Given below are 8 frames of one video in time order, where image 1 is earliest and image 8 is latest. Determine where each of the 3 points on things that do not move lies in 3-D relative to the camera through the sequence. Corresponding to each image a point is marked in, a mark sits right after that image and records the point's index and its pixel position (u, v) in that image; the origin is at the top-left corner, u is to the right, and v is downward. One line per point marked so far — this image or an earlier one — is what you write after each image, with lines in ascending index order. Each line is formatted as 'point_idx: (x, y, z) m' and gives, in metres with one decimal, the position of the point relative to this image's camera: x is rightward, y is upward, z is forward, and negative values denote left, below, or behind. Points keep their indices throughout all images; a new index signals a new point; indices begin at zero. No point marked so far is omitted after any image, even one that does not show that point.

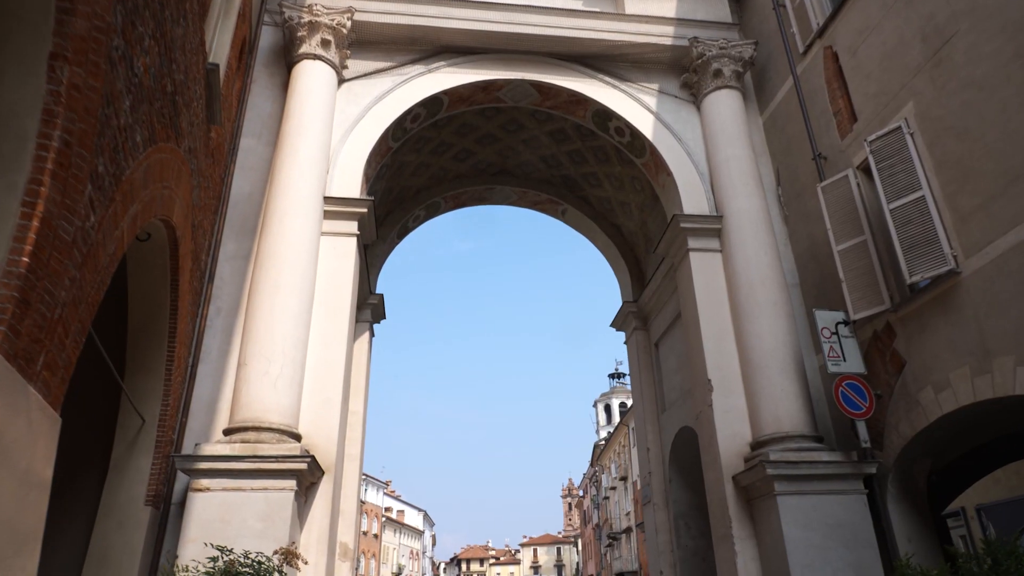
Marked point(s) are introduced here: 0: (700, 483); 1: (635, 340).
0: (+2.6, -2.7, +9.8) m
1: (+1.9, -0.8, +11.1) m
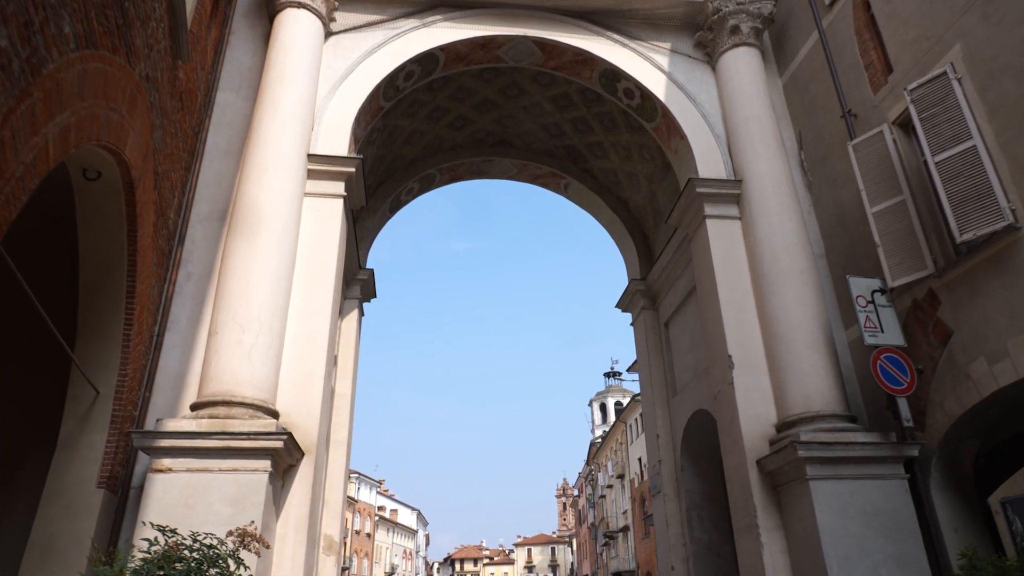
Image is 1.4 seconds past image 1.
0: (+2.6, -2.4, +9.1) m
1: (+1.9, -0.5, +10.4) m
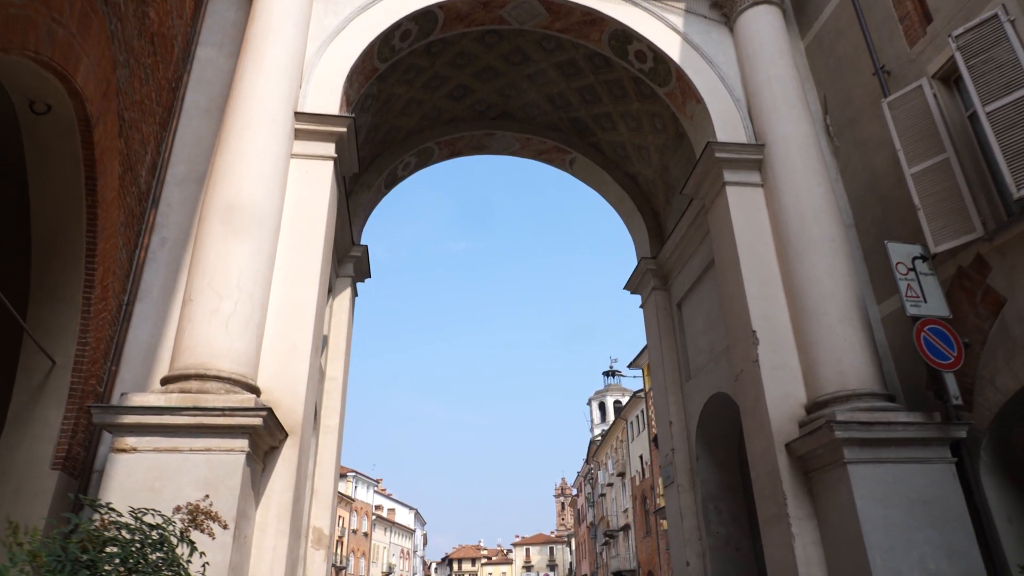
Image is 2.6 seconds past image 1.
0: (+2.7, -2.1, +8.5) m
1: (+2.0, -0.2, +9.8) m
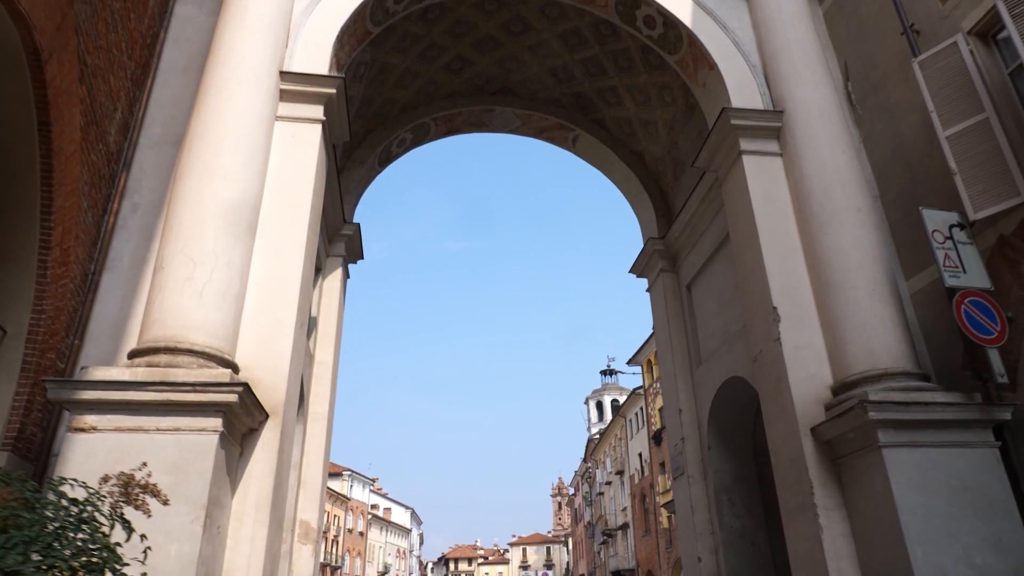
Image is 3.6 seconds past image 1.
0: (+2.7, -1.9, +8.1) m
1: (+2.0, +0.1, +9.3) m
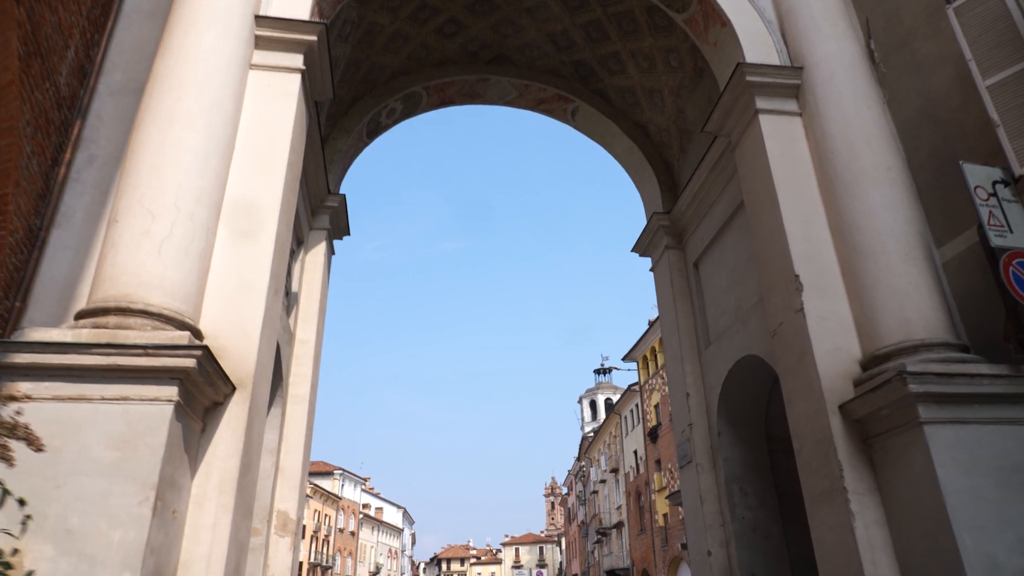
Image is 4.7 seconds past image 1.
0: (+2.6, -1.6, +7.5) m
1: (+1.9, +0.3, +8.8) m
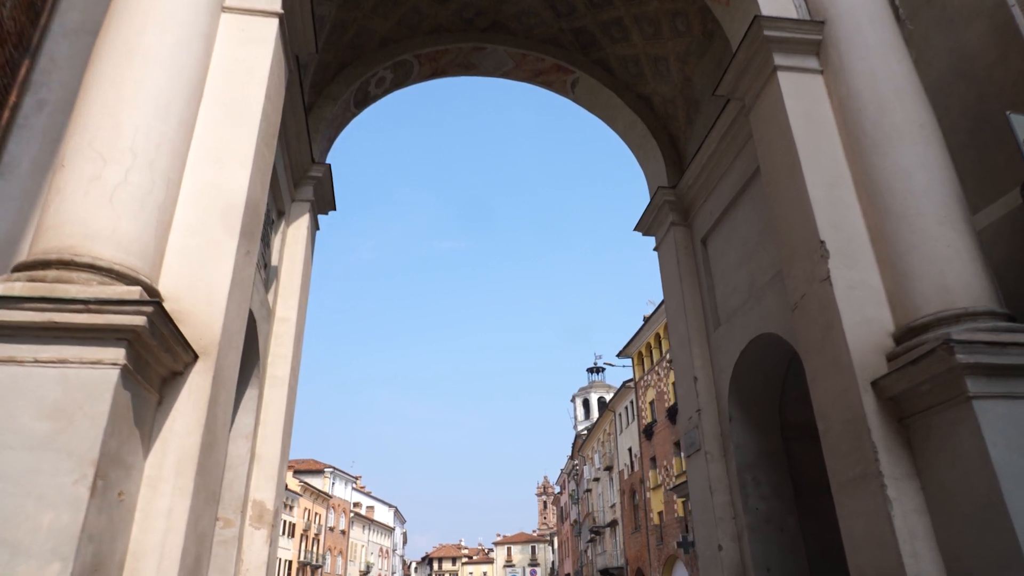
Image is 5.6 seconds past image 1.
0: (+2.6, -1.3, +7.0) m
1: (+1.9, +0.6, +8.3) m
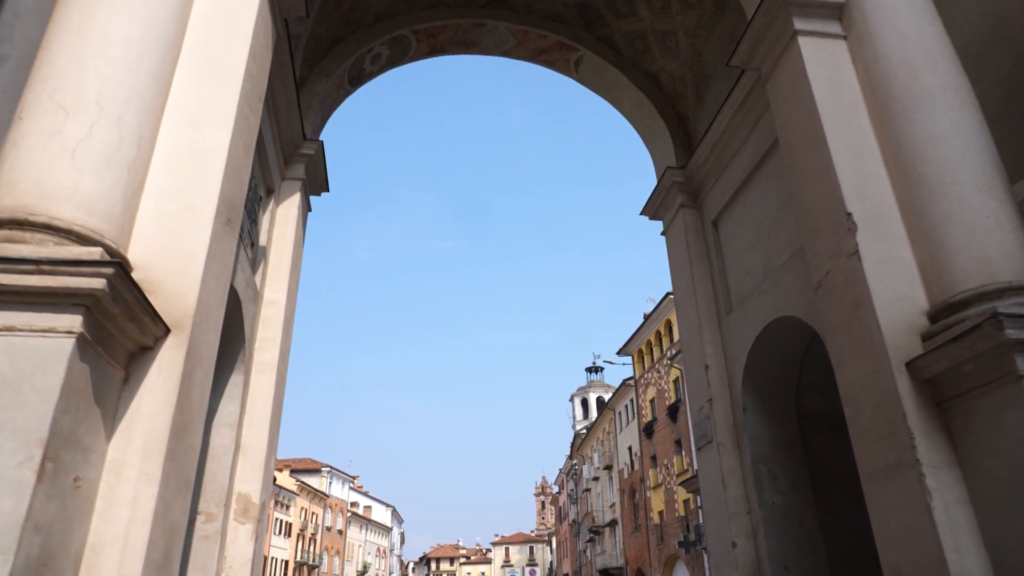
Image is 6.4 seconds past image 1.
0: (+2.6, -1.2, +6.7) m
1: (+1.9, +0.7, +7.9) m
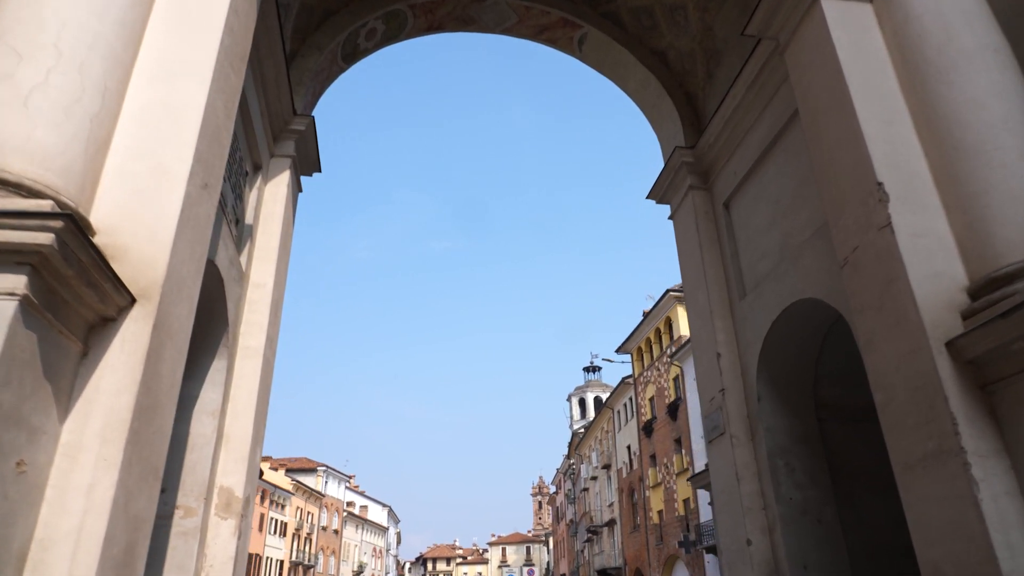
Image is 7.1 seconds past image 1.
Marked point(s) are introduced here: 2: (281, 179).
0: (+2.6, -1.0, +6.3) m
1: (+1.9, +0.9, +7.5) m
2: (-2.2, +1.0, +6.8) m
